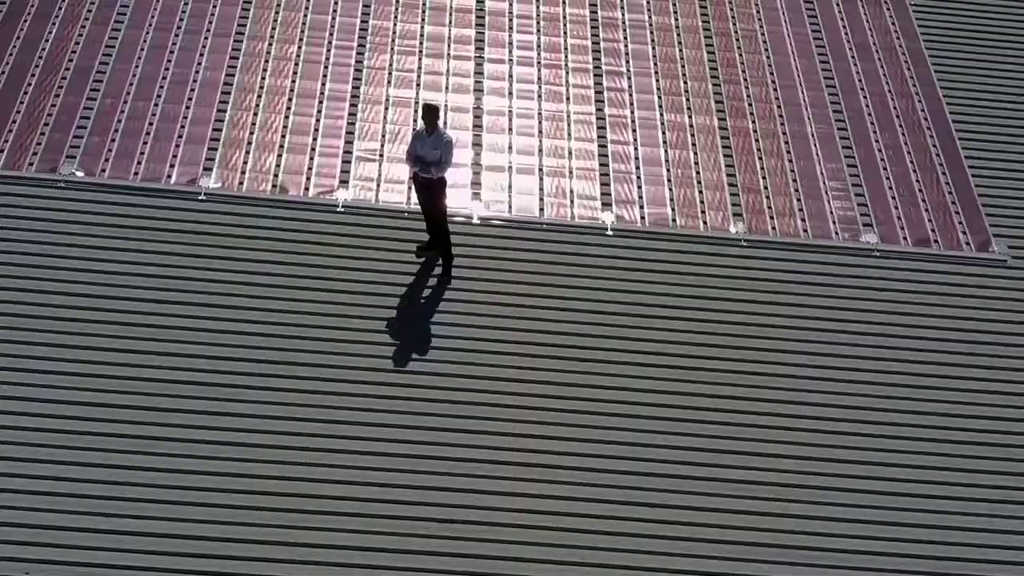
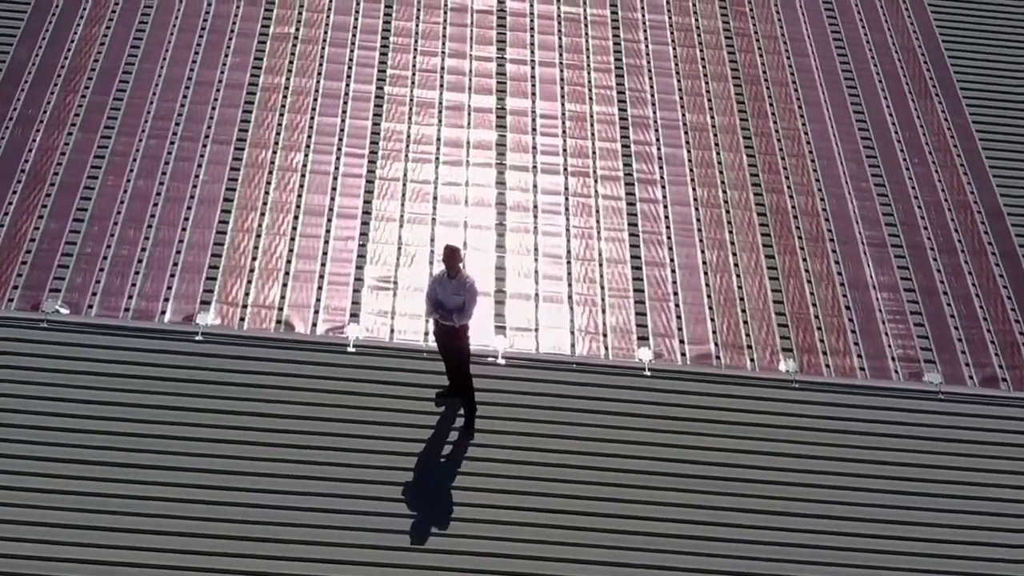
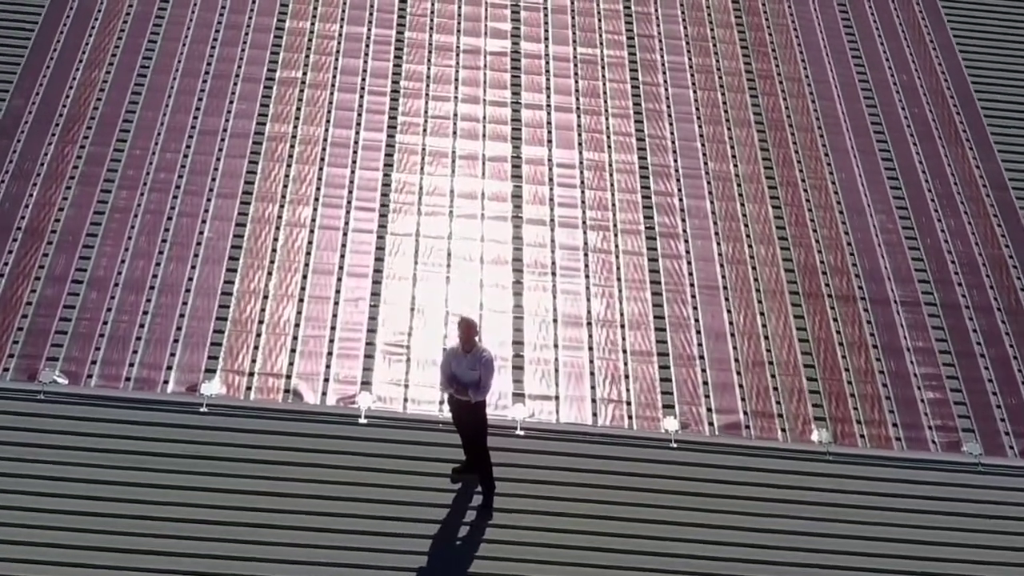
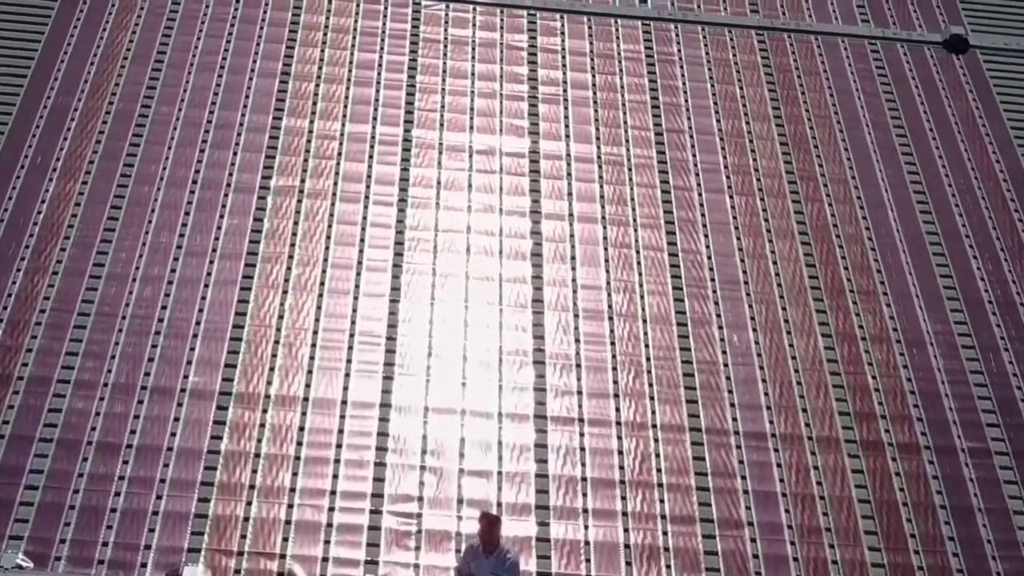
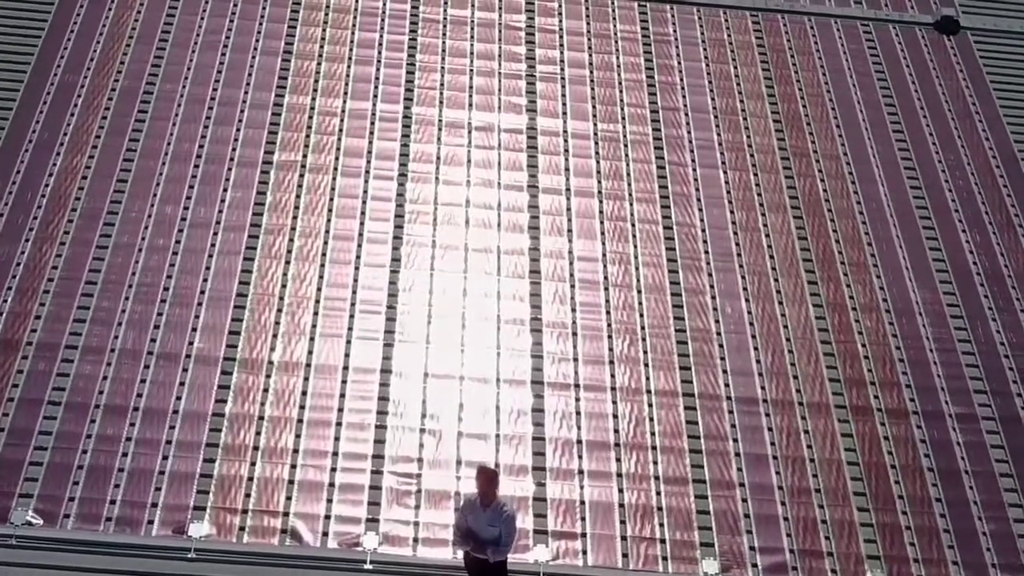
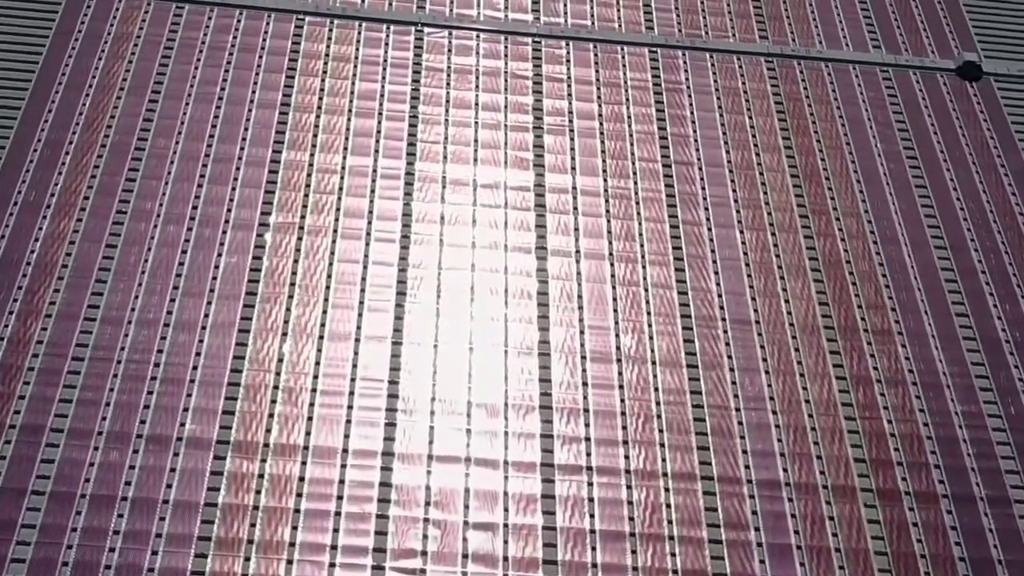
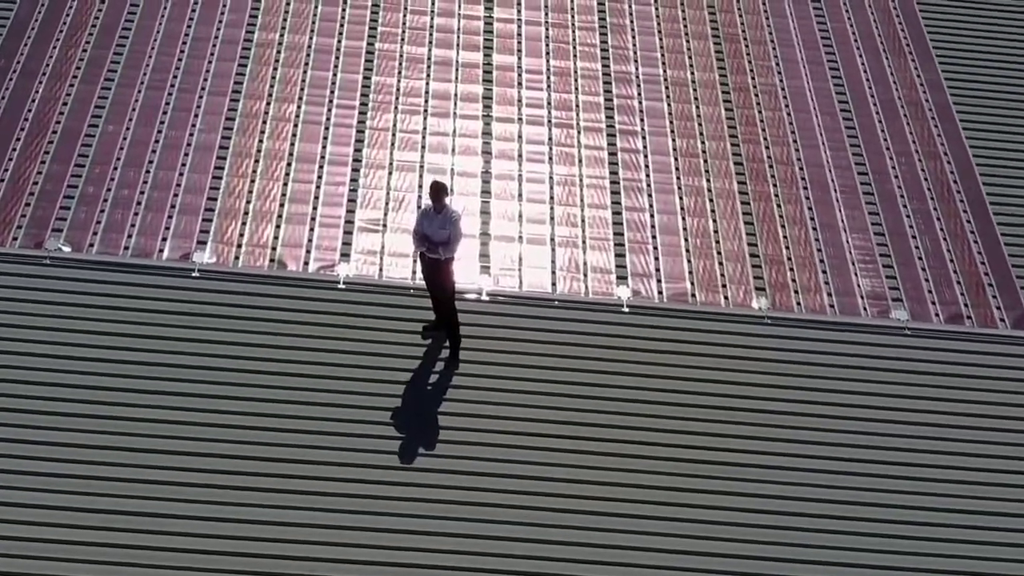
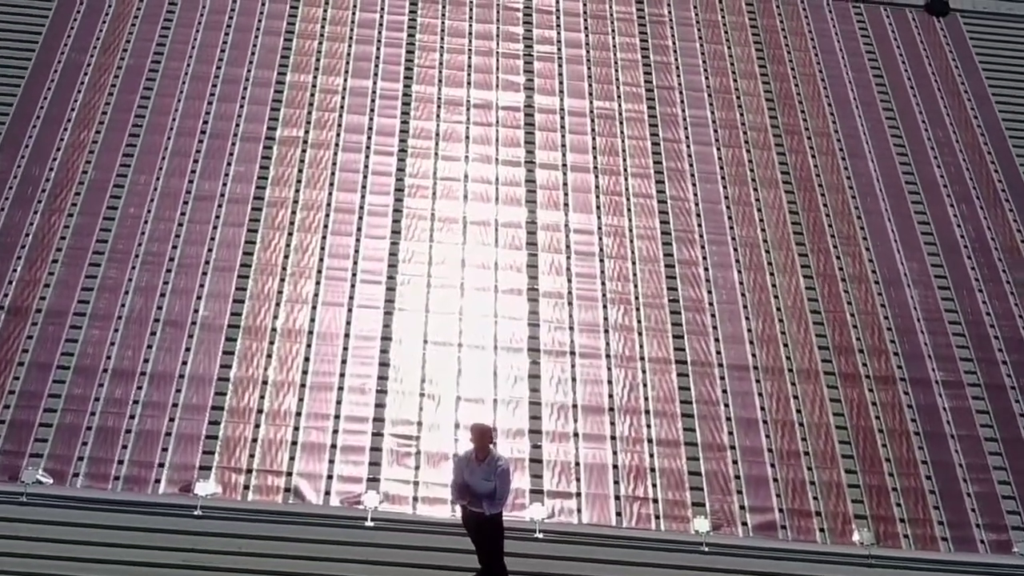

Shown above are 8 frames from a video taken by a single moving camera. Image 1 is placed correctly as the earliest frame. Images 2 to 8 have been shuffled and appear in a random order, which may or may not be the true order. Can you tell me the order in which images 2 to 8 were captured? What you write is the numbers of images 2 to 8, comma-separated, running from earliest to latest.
7, 2, 3, 8, 5, 4, 6
